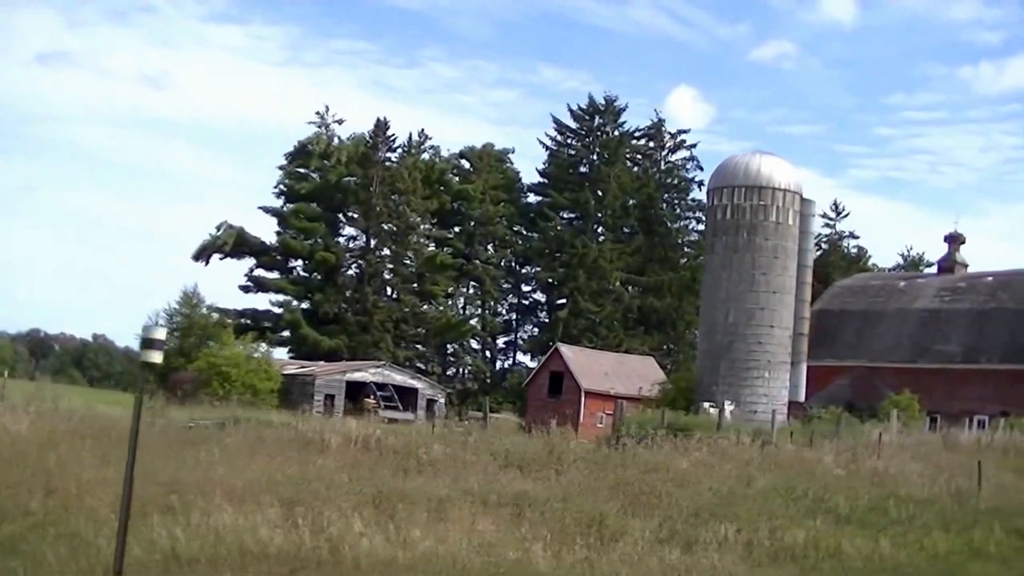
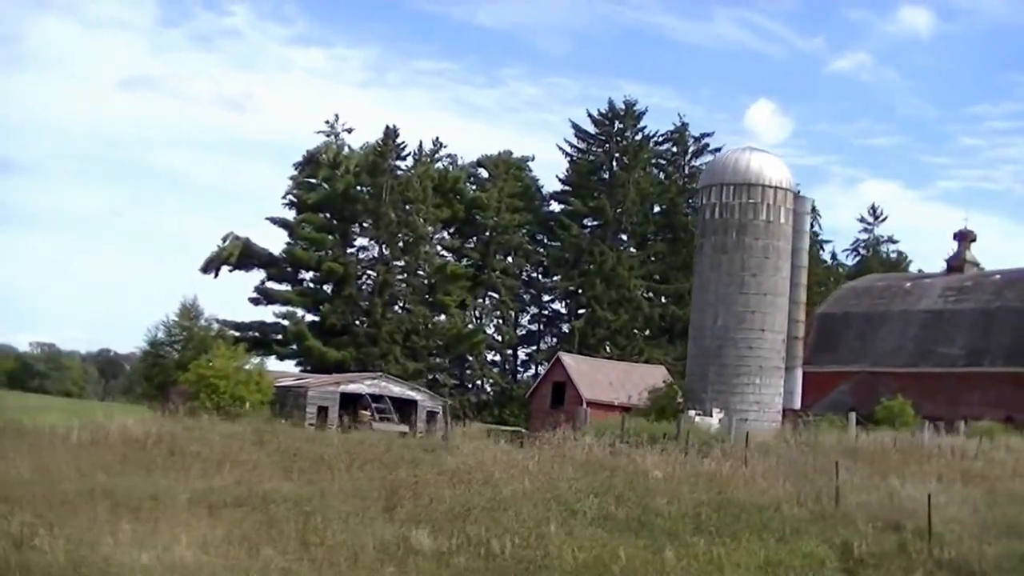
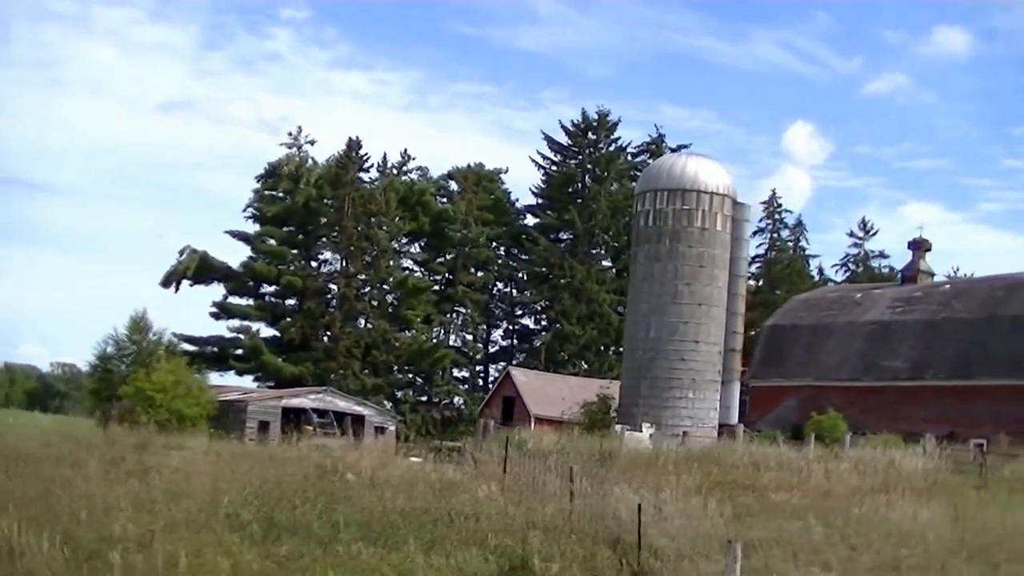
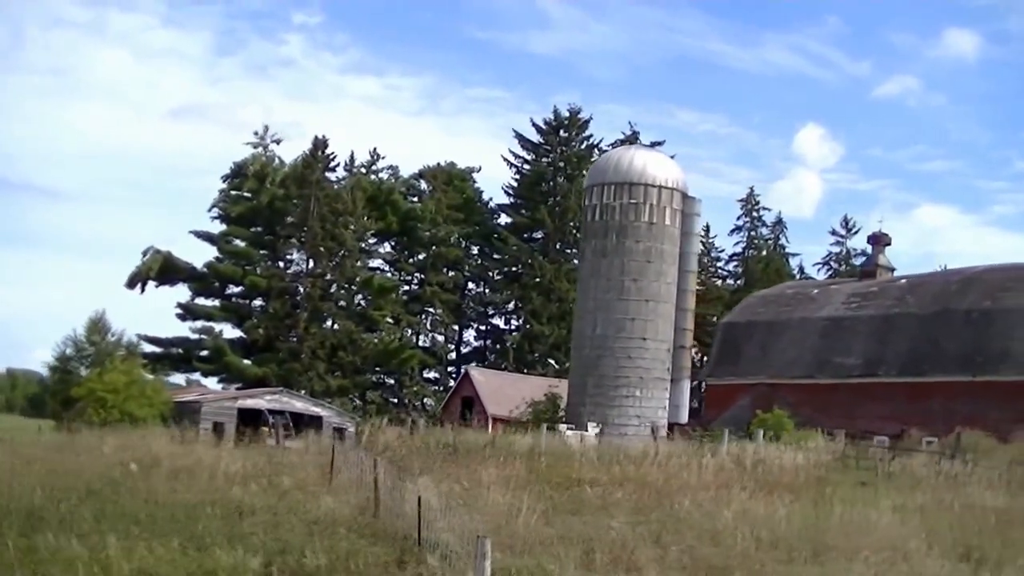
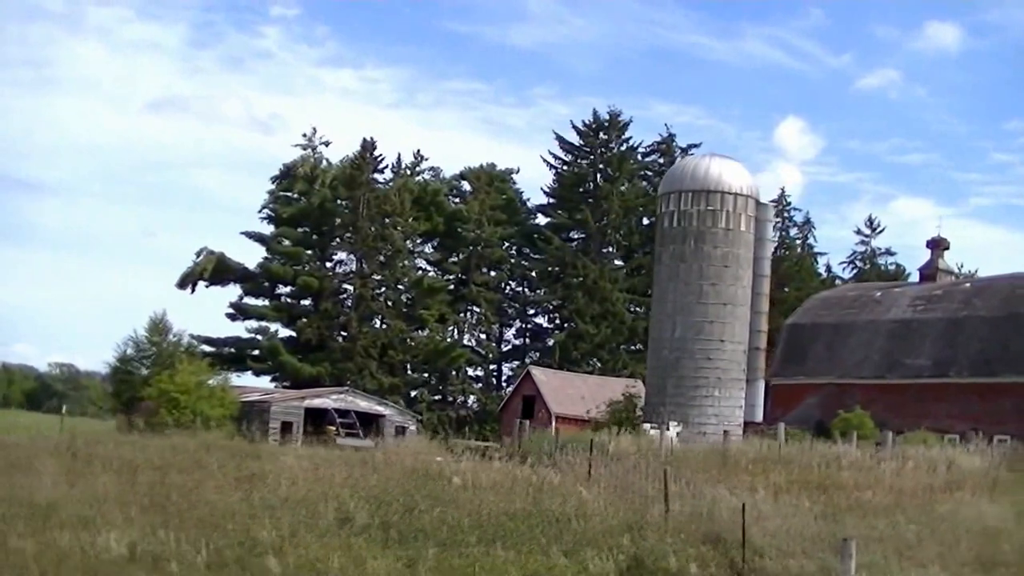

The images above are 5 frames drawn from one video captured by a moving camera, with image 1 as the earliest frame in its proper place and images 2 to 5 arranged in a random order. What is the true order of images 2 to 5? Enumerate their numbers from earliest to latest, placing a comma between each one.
2, 5, 3, 4
